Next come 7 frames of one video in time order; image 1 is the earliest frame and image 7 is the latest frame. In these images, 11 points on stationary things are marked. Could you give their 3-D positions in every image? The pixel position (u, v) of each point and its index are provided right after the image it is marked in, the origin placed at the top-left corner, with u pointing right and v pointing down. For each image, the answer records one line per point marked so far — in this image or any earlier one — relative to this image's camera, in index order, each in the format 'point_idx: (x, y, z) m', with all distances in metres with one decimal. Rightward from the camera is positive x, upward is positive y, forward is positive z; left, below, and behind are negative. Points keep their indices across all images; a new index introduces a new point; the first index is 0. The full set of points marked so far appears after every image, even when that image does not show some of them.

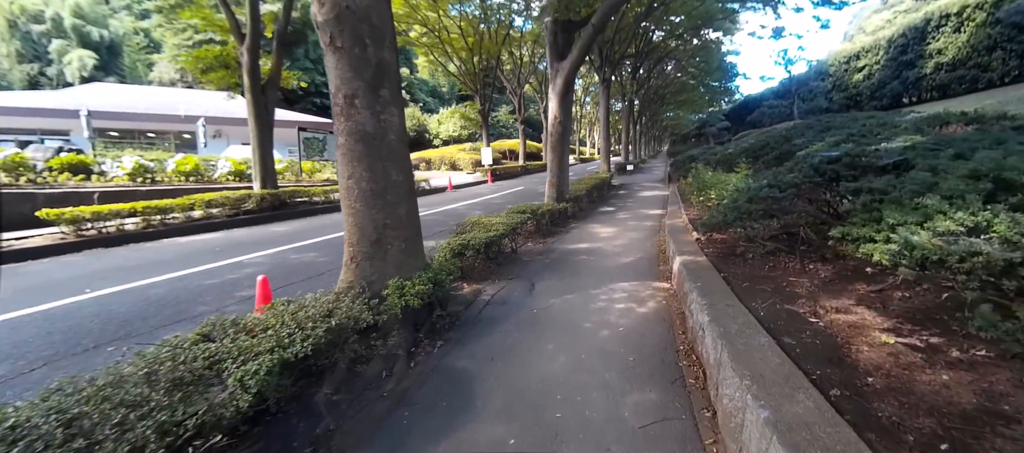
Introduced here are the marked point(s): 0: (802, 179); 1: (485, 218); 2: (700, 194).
0: (+2.8, +0.4, +3.5) m
1: (-0.4, +0.1, +6.2) m
2: (+3.6, +0.6, +7.0) m
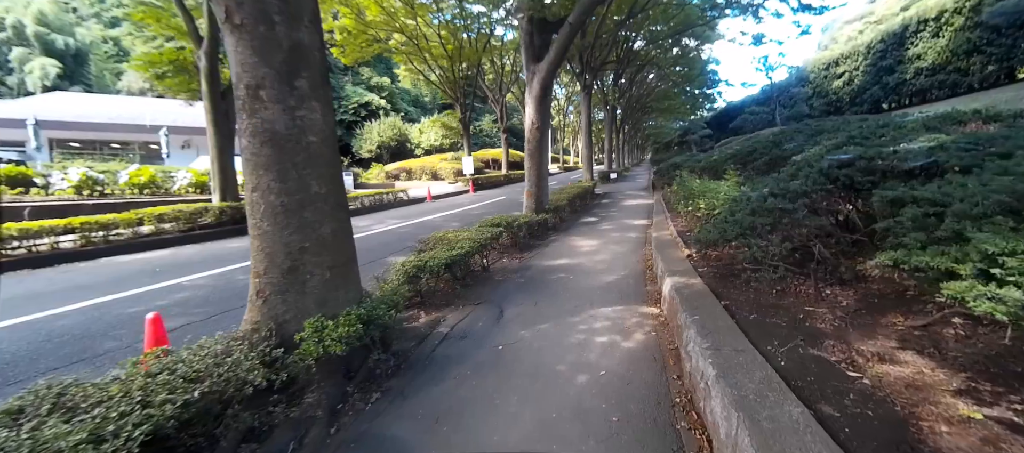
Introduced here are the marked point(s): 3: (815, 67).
0: (+2.4, +0.3, +3.0) m
1: (-0.9, -0.1, +5.5) m
2: (+3.1, +0.4, +6.5) m
3: (+13.4, +7.0, +16.2) m
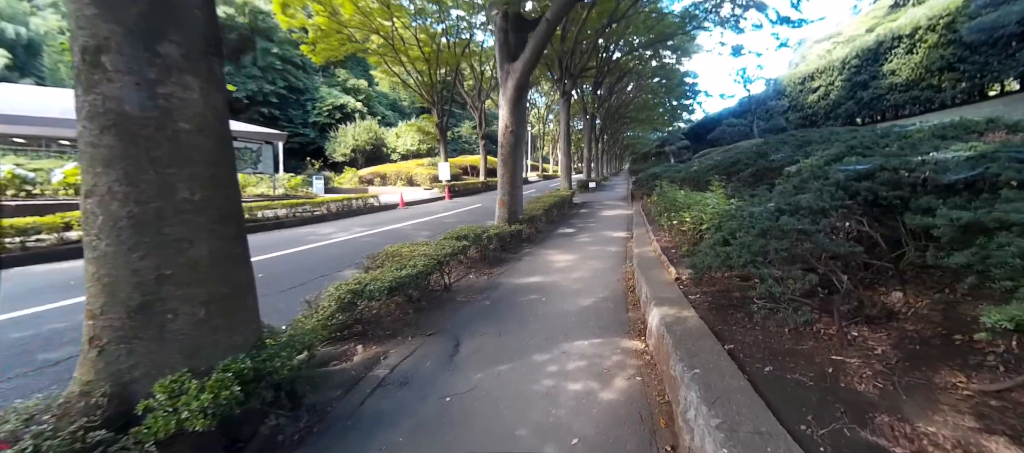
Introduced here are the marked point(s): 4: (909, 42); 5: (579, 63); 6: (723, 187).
0: (+2.1, +0.2, +2.4) m
1: (-1.3, -0.2, +4.8) m
2: (+2.6, +0.2, +6.0) m
3: (+12.4, +6.5, +16.4) m
4: (+11.8, +5.5, +11.0) m
5: (+3.0, +7.2, +16.4) m
6: (+3.3, +0.6, +5.9) m
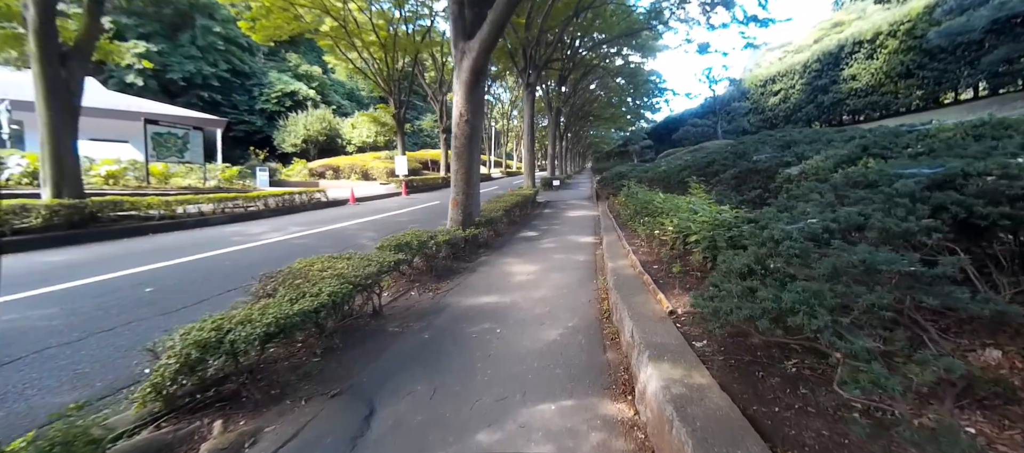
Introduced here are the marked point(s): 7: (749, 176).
0: (+1.8, 0.0, +1.7) m
1: (-1.9, -0.3, +3.6) m
2: (+1.9, +0.1, +5.3) m
3: (+10.7, +6.4, +16.5) m
4: (+10.7, +5.3, +11.1) m
5: (+1.4, +7.2, +15.6) m
6: (+2.7, +0.5, +5.2) m
7: (+3.3, +0.7, +5.2) m
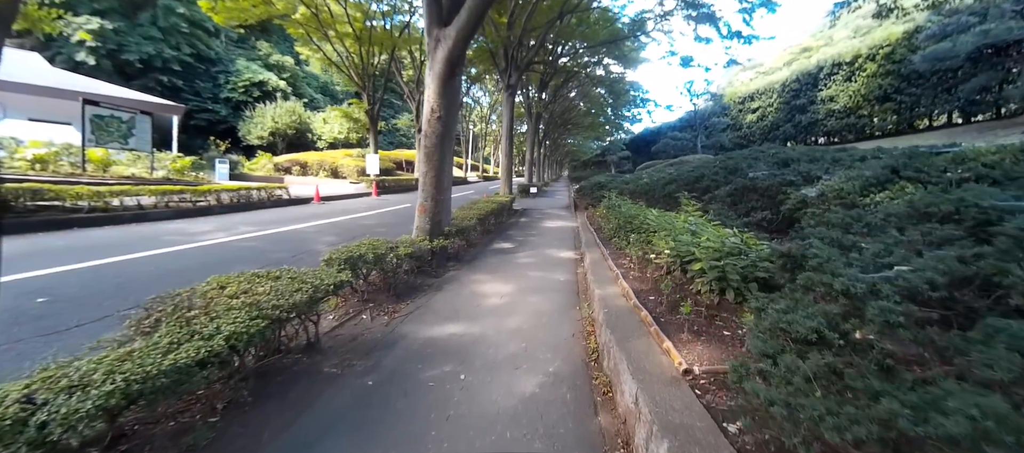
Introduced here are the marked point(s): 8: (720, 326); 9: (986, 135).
0: (+1.7, -0.2, +1.1) m
1: (-2.1, -0.4, +2.9) m
2: (+1.6, -0.2, +4.7) m
3: (+9.9, +5.7, +16.6) m
4: (+10.1, +4.7, +11.2) m
5: (+0.6, +6.8, +15.1) m
6: (+2.4, +0.2, +4.8) m
7: (+3.0, +0.4, +4.8) m
8: (+1.5, -0.7, +2.6) m
9: (+10.0, +1.9, +7.9) m
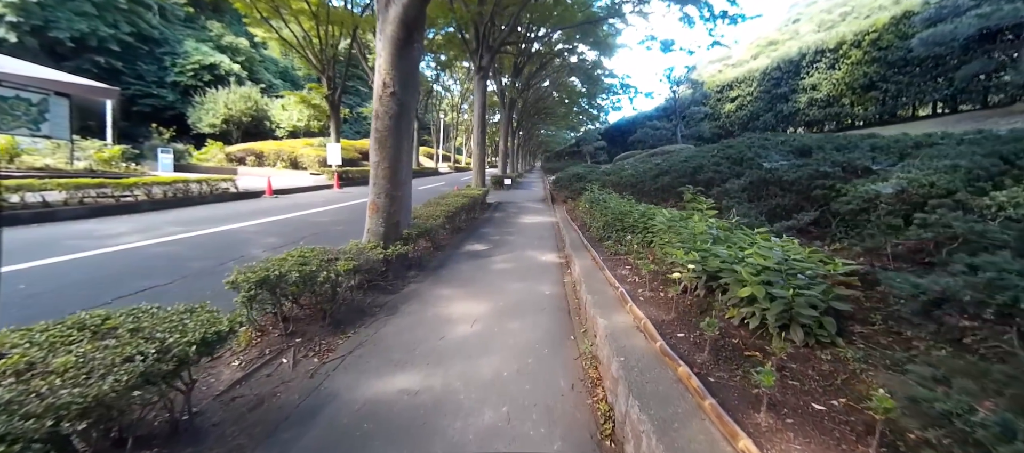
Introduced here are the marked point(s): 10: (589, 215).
0: (+1.7, -0.3, +0.3) m
1: (-2.2, -0.5, +1.7) m
2: (+1.3, -0.2, +3.9) m
3: (+8.7, +6.0, +16.2) m
4: (+9.3, +4.9, +10.8) m
5: (-0.5, +7.0, +13.9) m
6: (+2.1, +0.2, +3.9) m
7: (+2.7, +0.4, +4.0) m
8: (+1.4, -0.8, +1.7) m
9: (+9.5, +2.1, +7.6) m
10: (+1.5, +0.2, +7.0) m
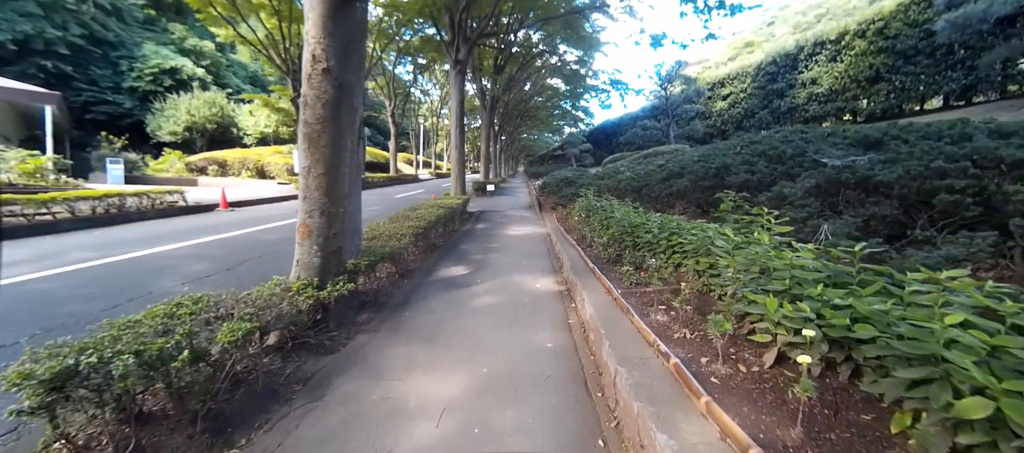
0: (+1.8, -0.4, -0.8) m
1: (-2.2, -0.8, +0.4) m
2: (+1.2, -0.4, +2.7) m
3: (+7.9, +5.9, +15.4) m
4: (+8.8, +4.9, +10.1) m
5: (-1.2, +6.7, +12.8) m
6: (+2.0, +0.1, +2.8) m
7: (+2.6, +0.3, +3.0) m
8: (+1.4, -0.9, +0.6) m
9: (+9.2, +2.1, +6.8) m
10: (+1.2, 0.0, +5.9) m
